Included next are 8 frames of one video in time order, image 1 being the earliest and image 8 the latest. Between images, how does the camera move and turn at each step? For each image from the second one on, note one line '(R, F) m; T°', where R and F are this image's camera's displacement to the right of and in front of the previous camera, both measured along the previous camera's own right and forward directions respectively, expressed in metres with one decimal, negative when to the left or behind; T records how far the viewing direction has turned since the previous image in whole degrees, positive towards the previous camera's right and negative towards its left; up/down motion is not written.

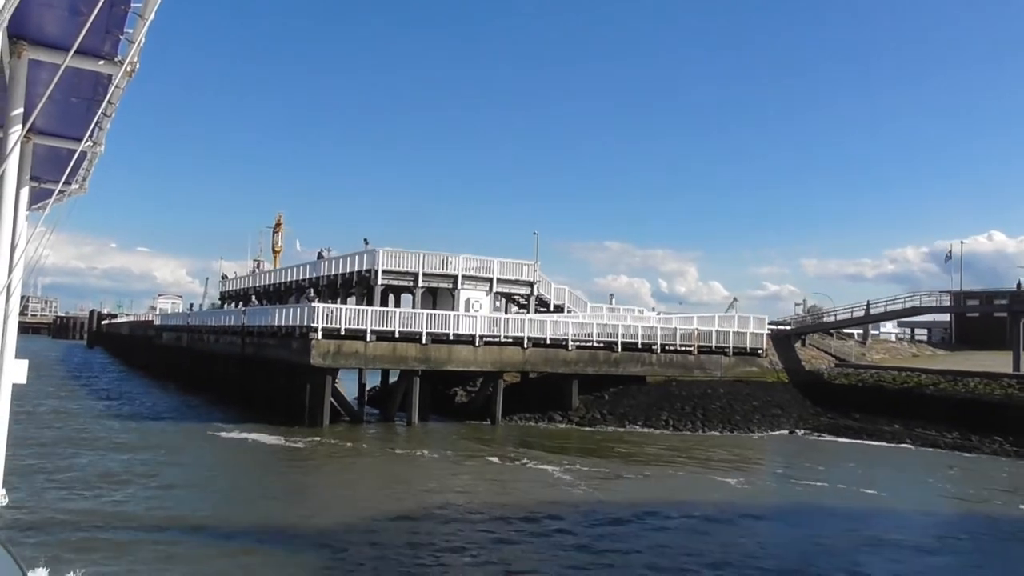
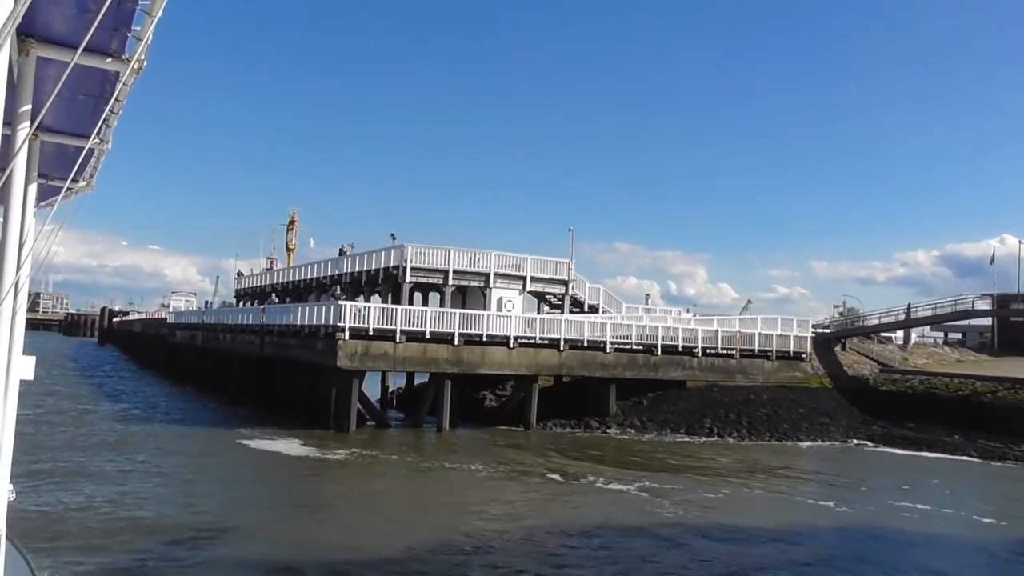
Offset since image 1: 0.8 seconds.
(-1.0, +1.8) m; -1°
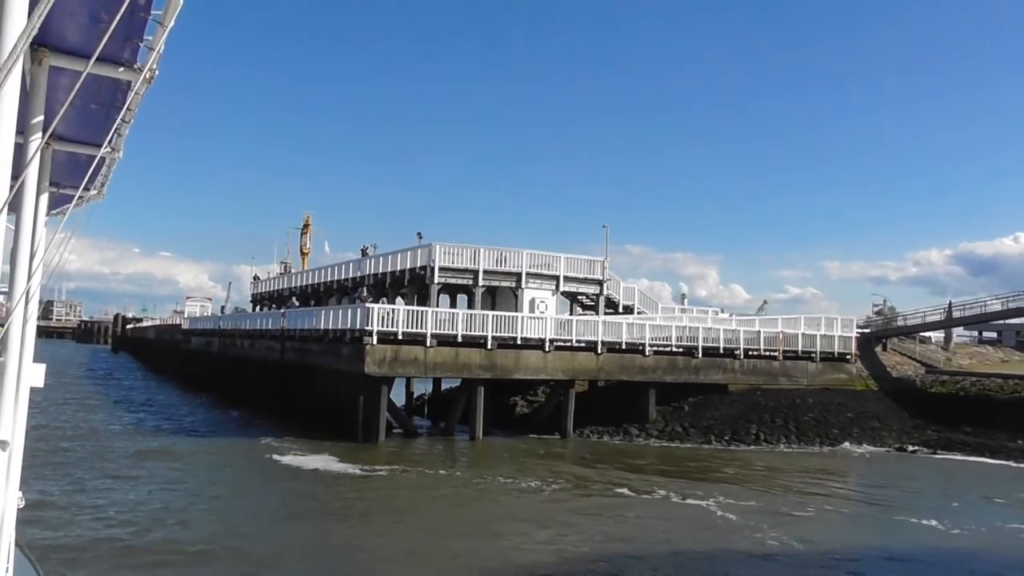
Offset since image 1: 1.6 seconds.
(-0.9, +1.5) m; -1°
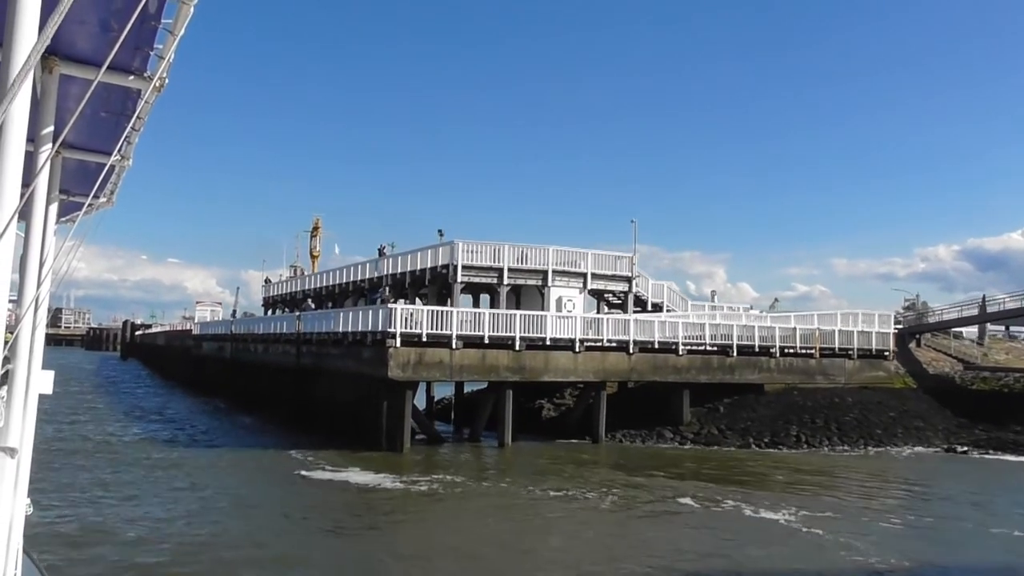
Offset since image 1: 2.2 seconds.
(-0.7, +1.3) m; 0°
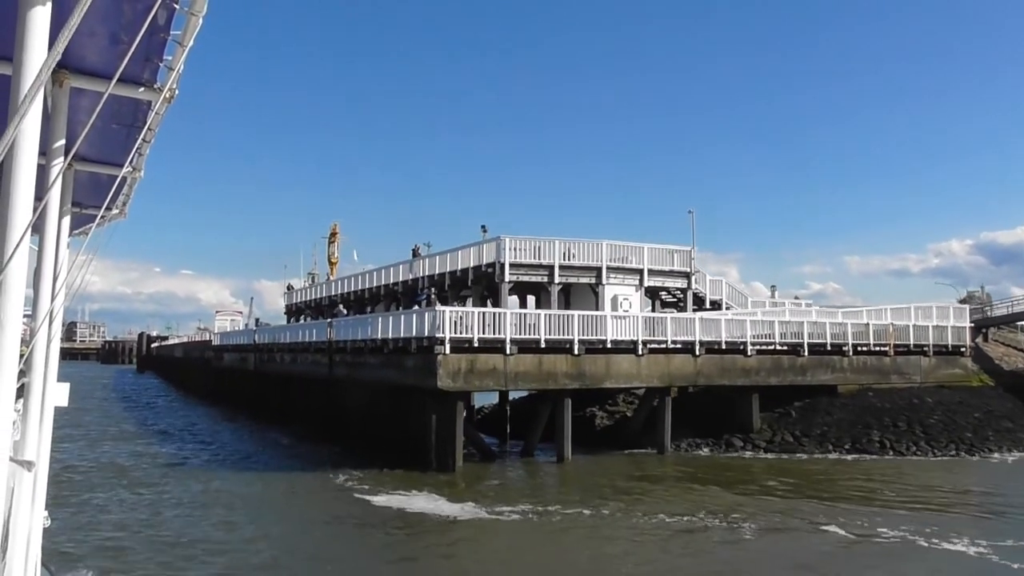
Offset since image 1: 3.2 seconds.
(-1.3, +2.2) m; -1°
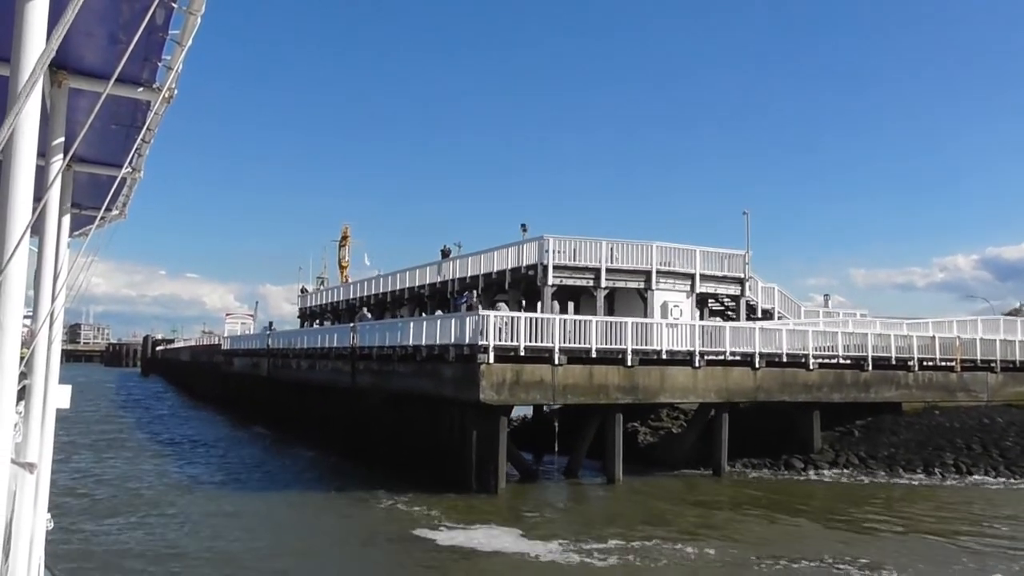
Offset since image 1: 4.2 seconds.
(-1.2, +2.0) m; 0°
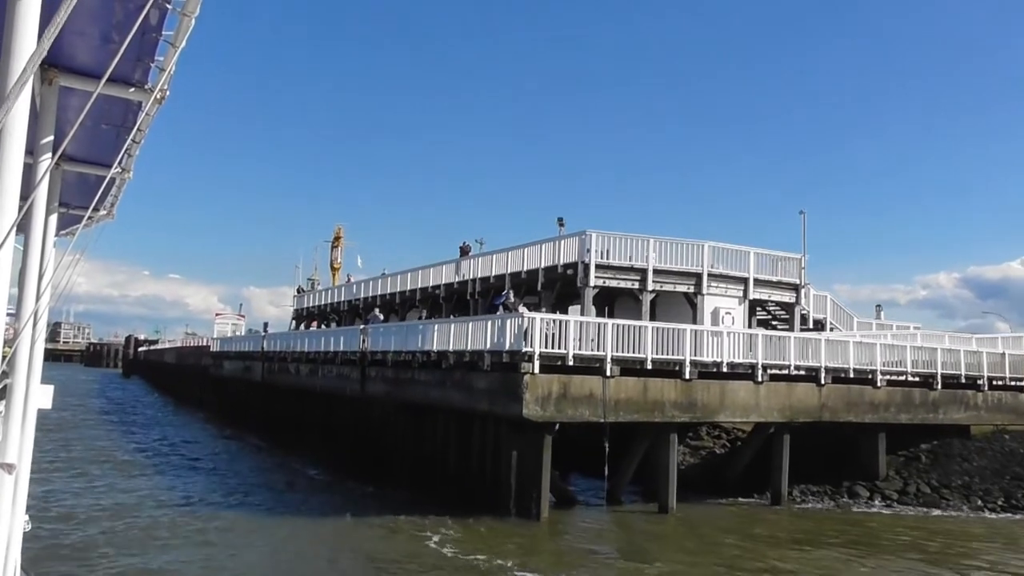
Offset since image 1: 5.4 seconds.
(-1.3, +2.5) m; +1°
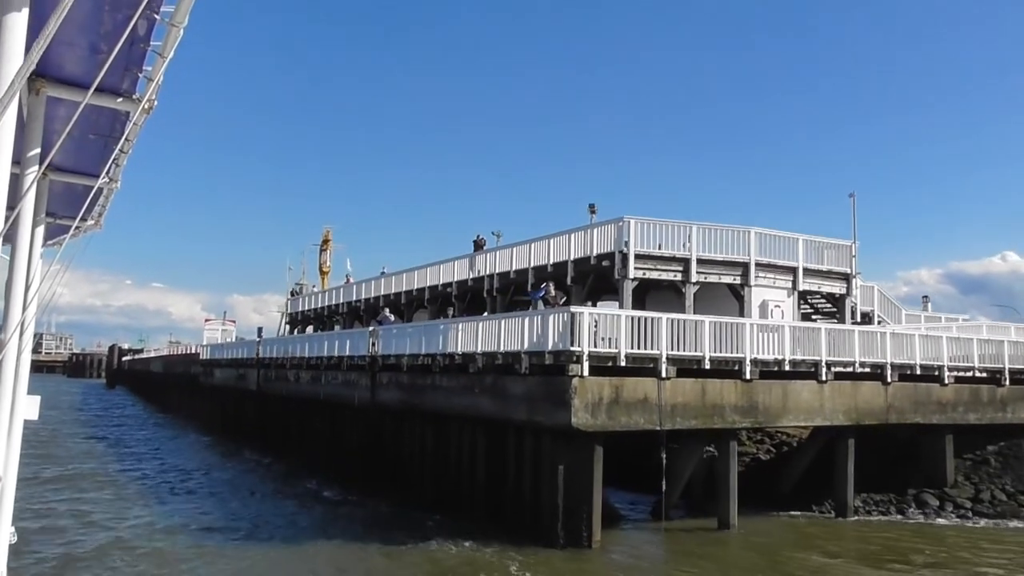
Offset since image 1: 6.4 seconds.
(-1.0, +2.1) m; +1°
